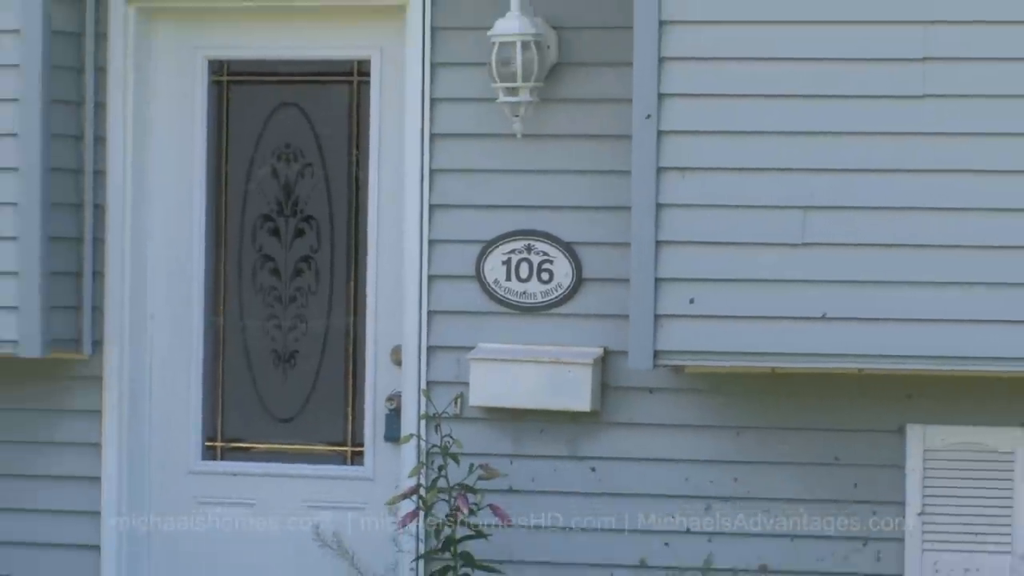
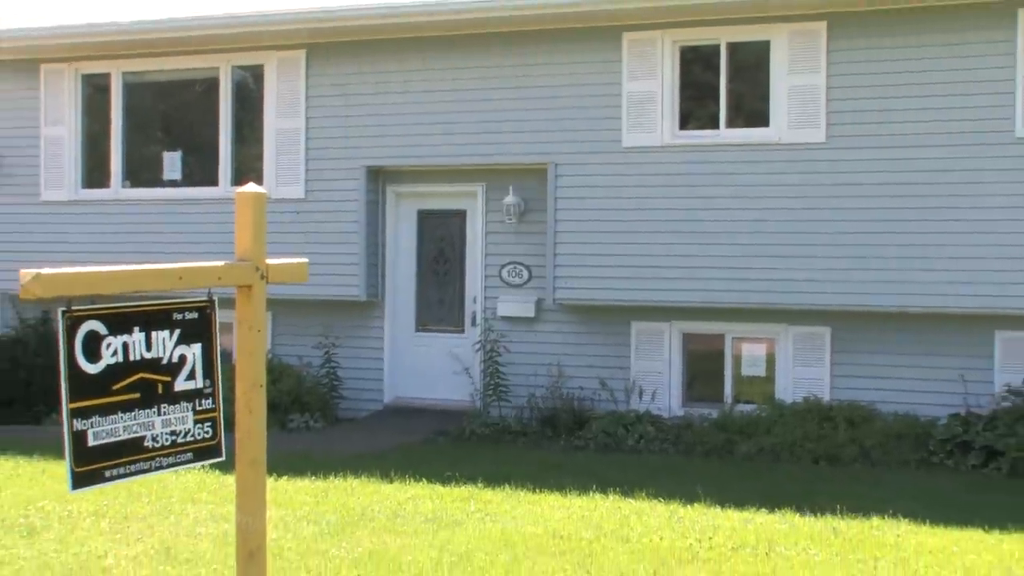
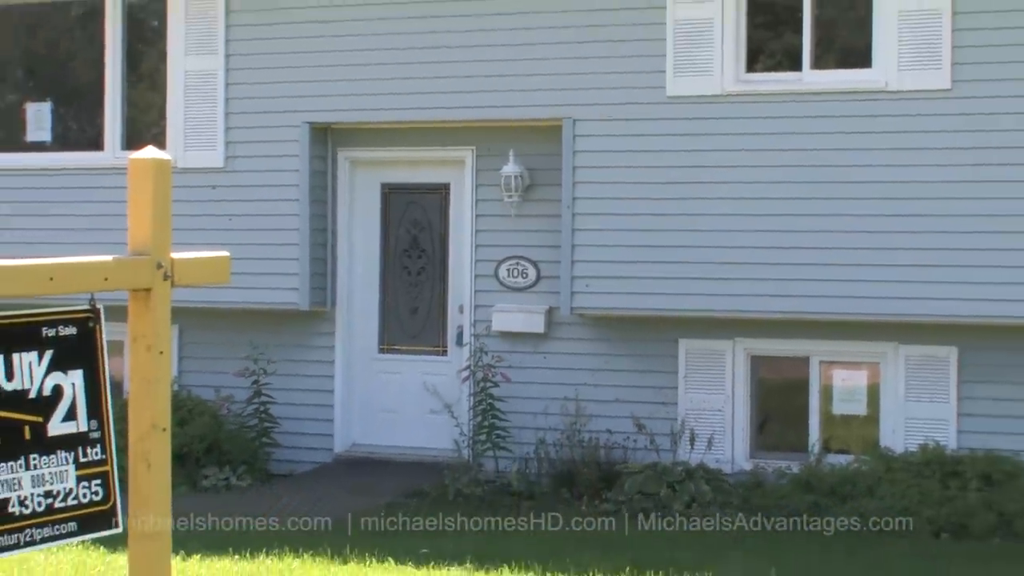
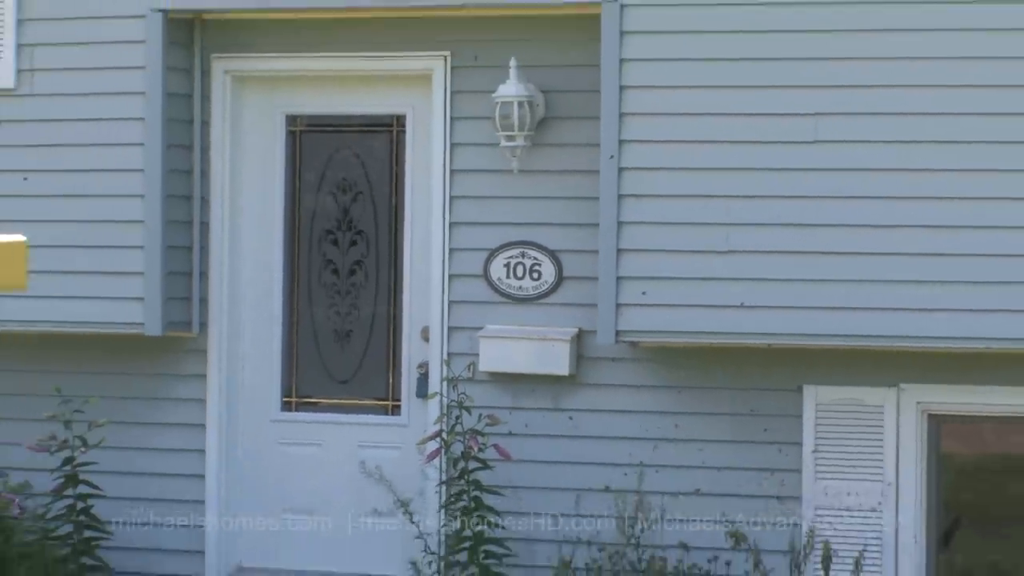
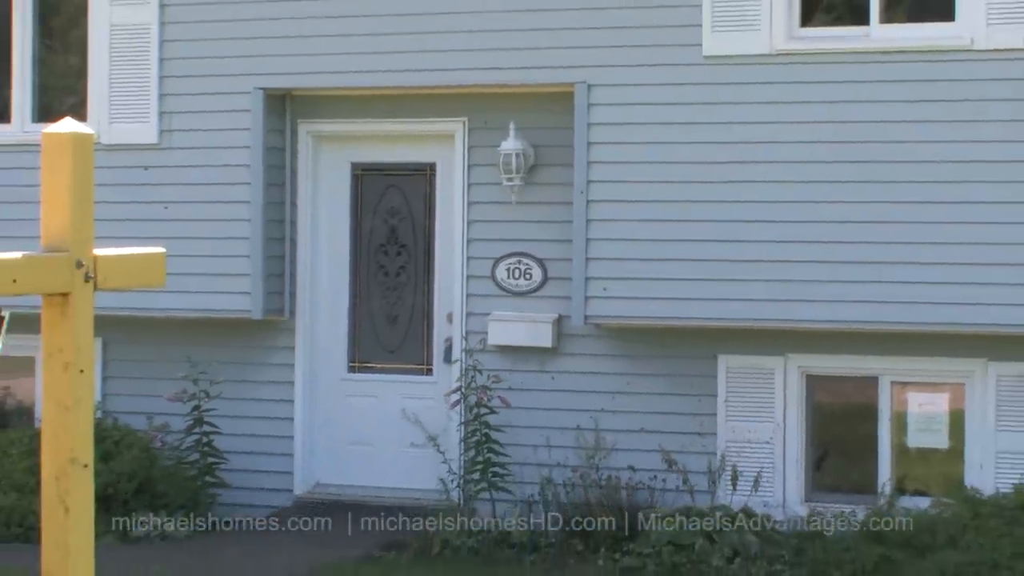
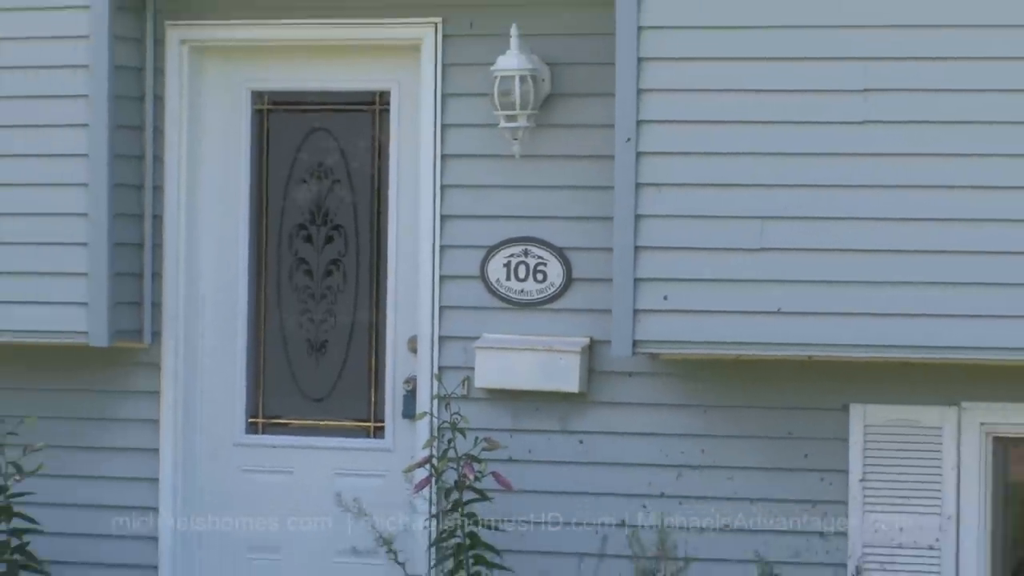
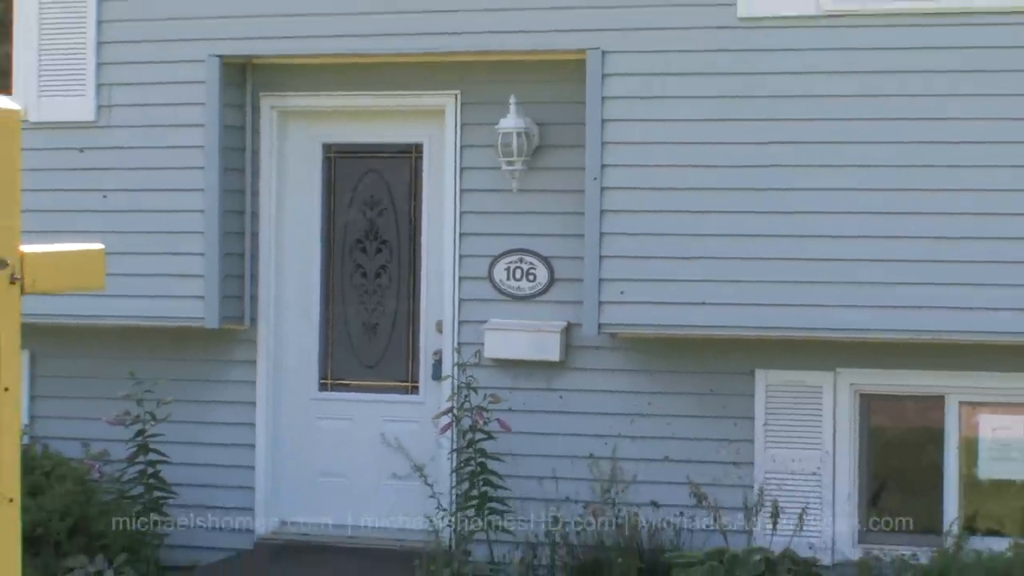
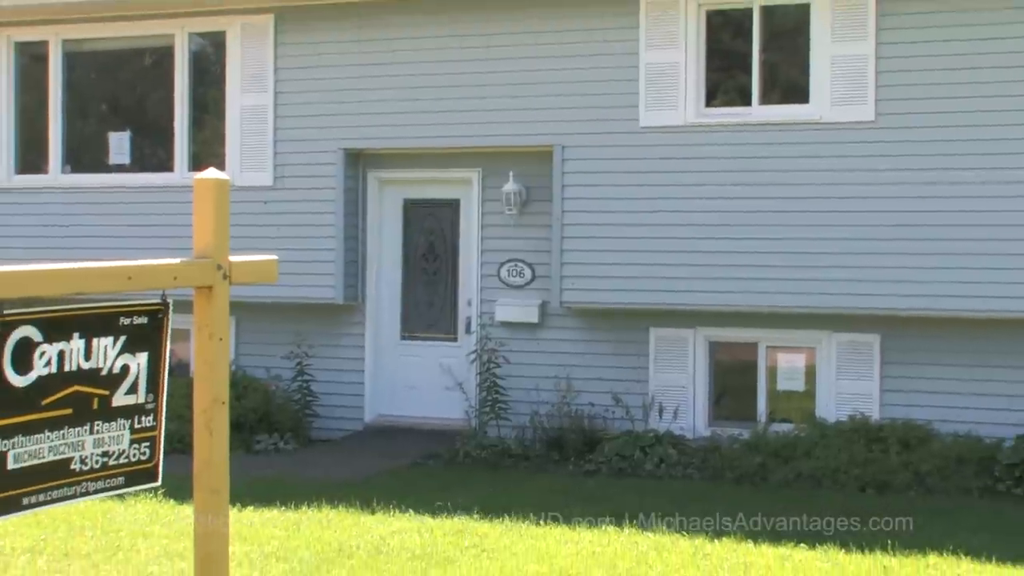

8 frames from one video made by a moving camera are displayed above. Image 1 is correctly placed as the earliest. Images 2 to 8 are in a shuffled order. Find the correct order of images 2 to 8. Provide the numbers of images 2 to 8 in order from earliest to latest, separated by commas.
6, 4, 7, 5, 3, 8, 2
